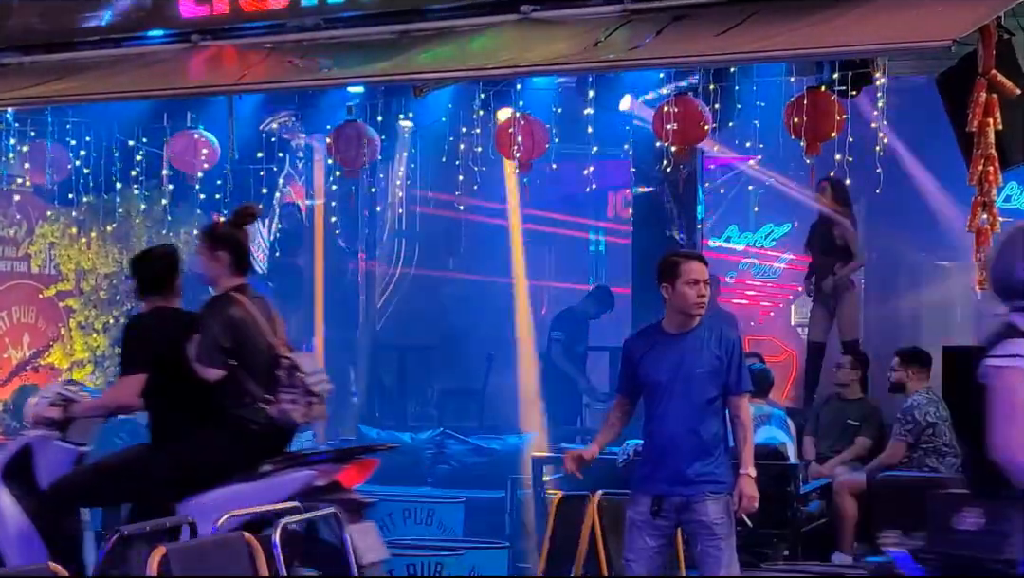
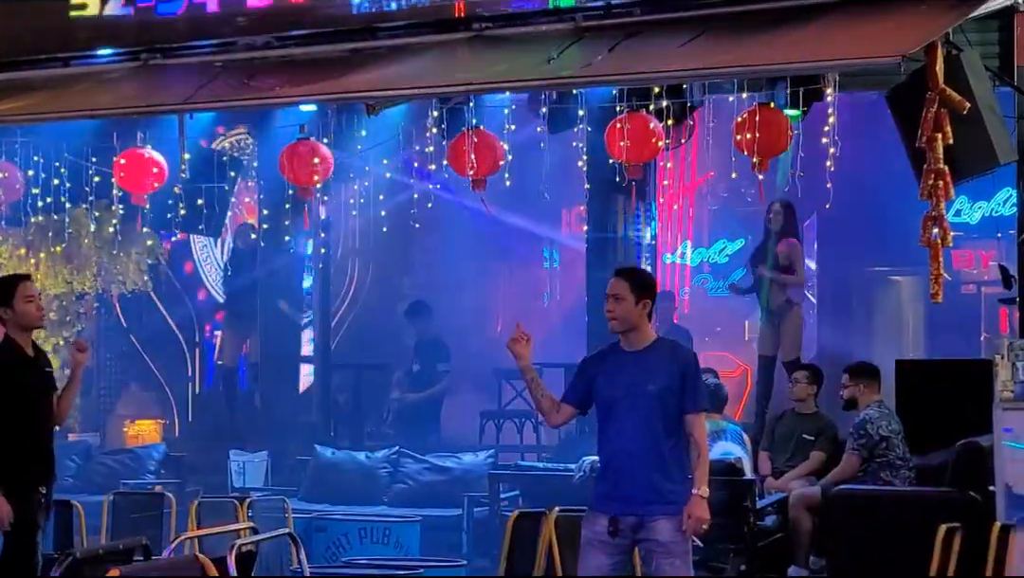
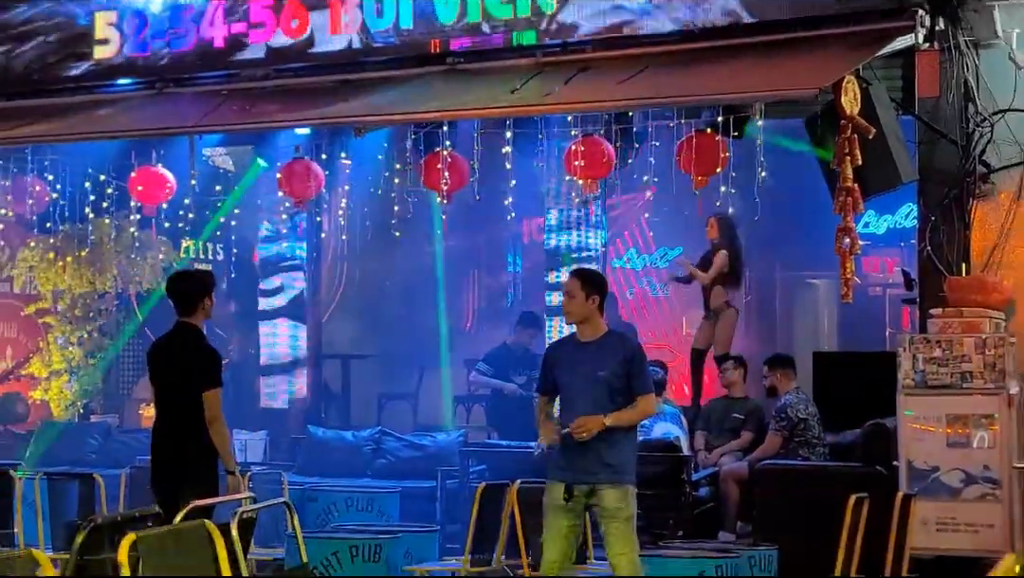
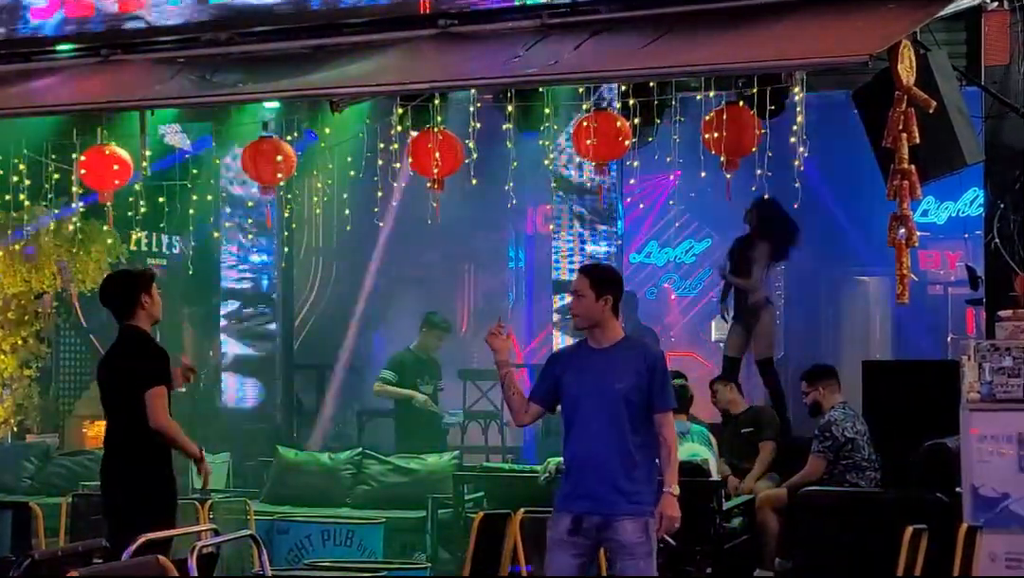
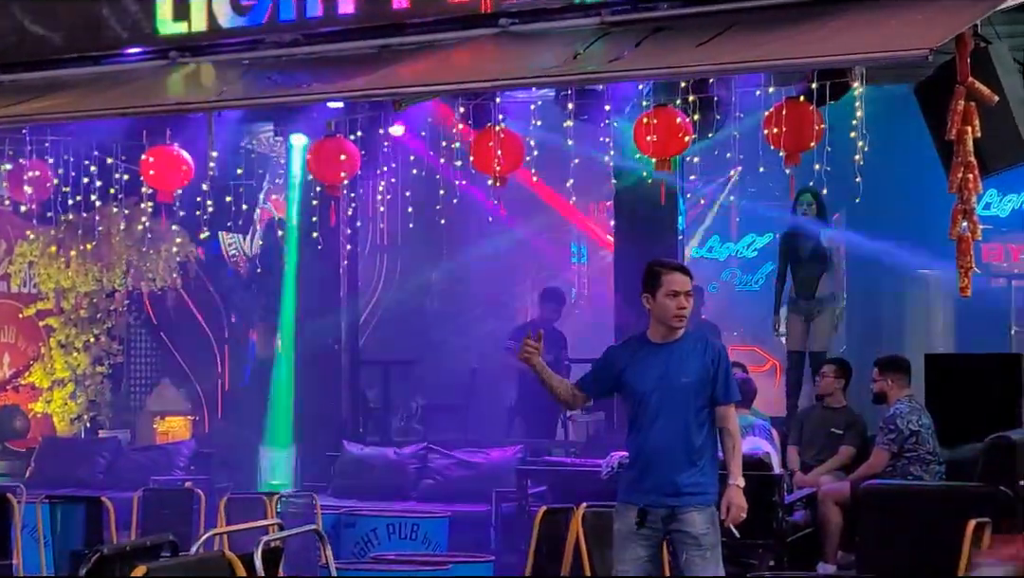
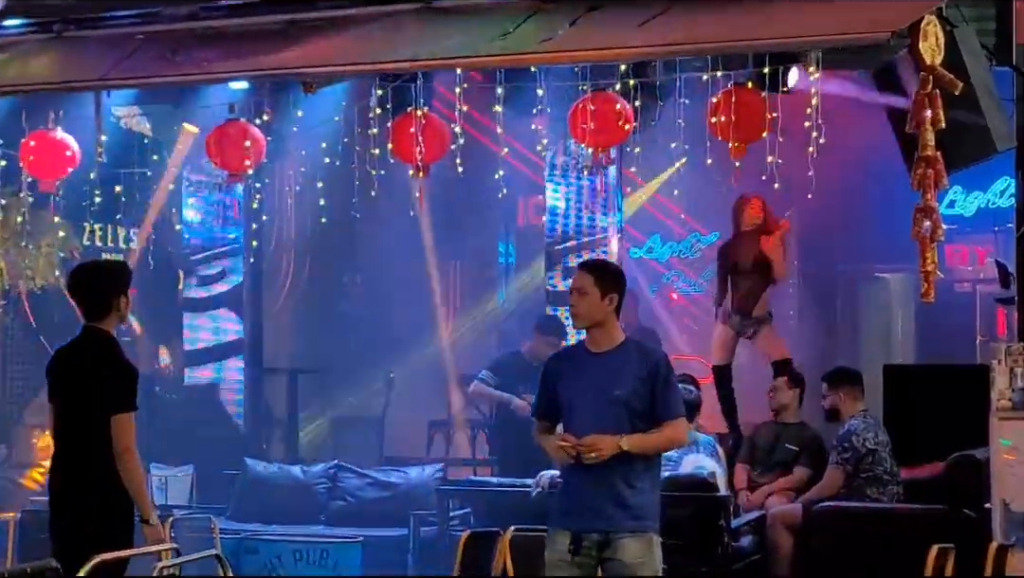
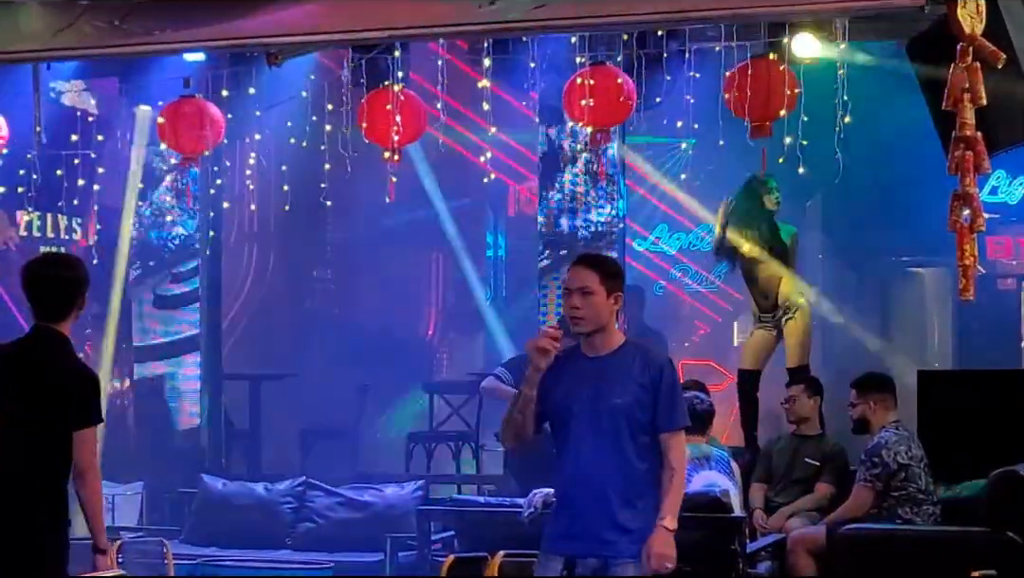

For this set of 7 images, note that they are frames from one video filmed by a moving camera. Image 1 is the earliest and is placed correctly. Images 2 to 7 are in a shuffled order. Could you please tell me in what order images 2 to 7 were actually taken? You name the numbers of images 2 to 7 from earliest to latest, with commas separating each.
5, 2, 4, 3, 6, 7
